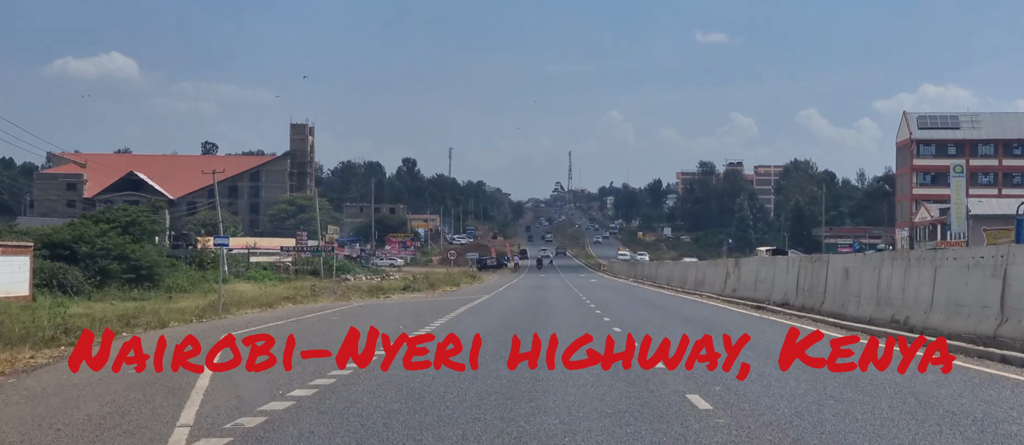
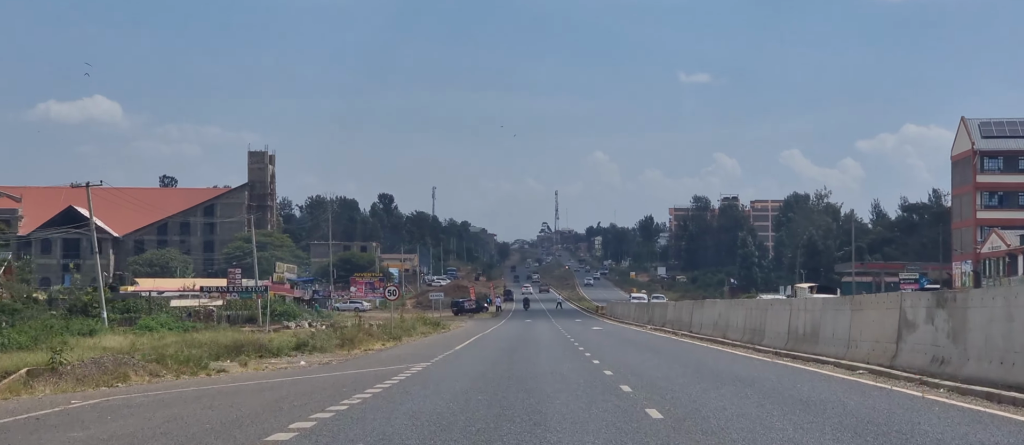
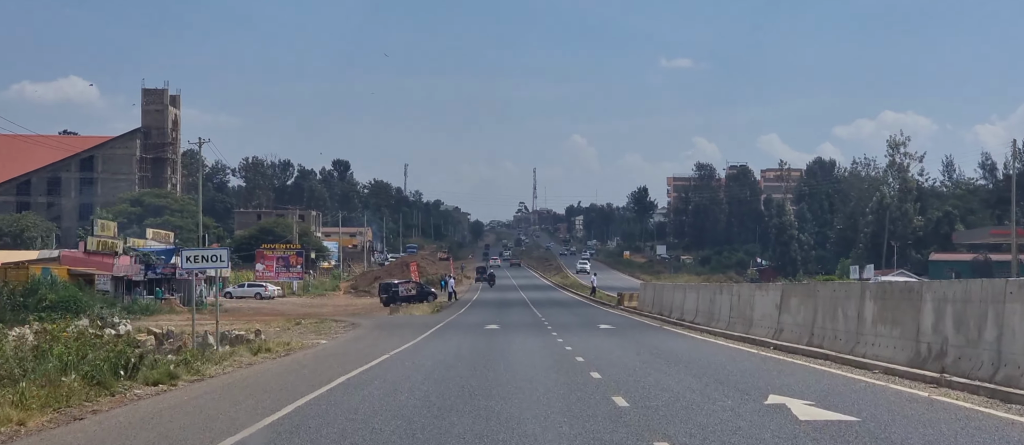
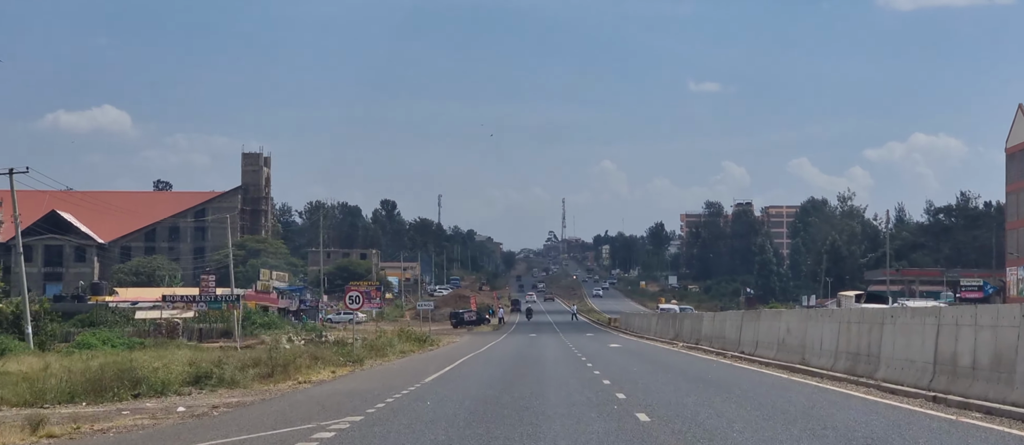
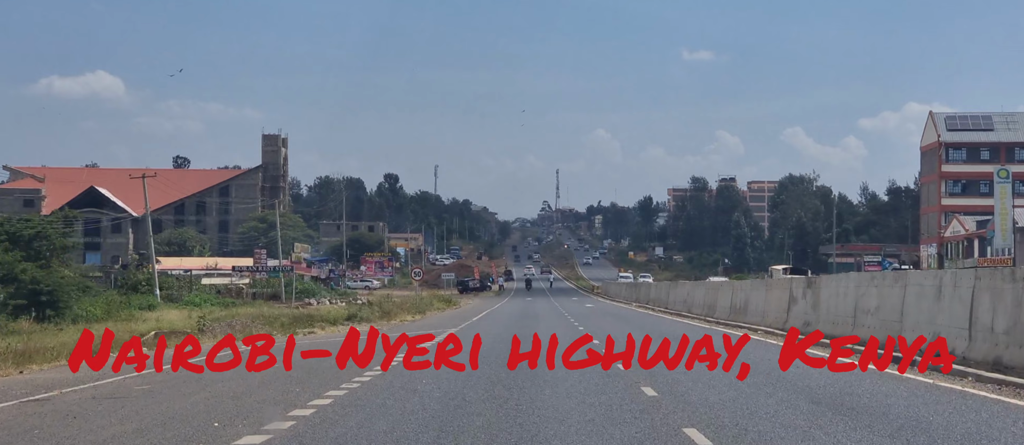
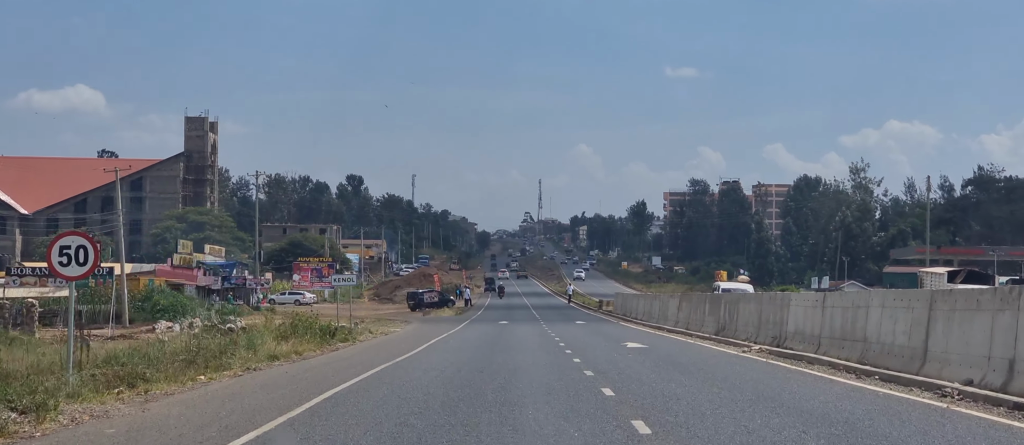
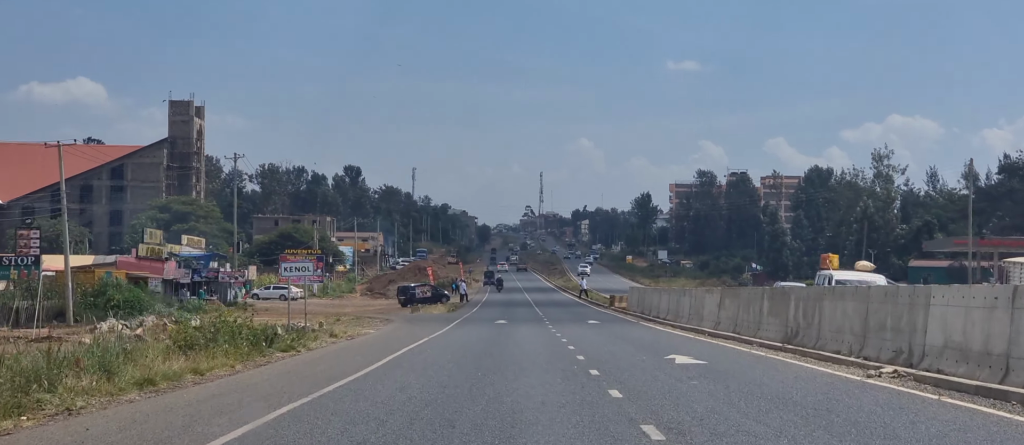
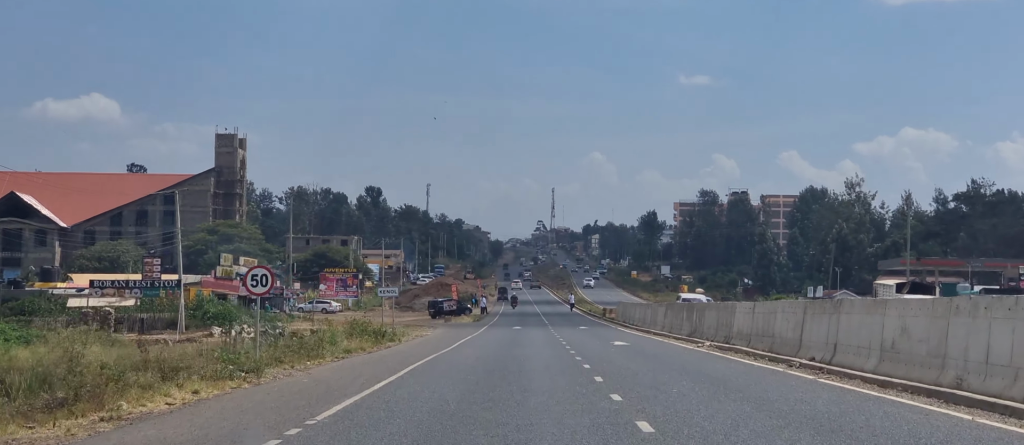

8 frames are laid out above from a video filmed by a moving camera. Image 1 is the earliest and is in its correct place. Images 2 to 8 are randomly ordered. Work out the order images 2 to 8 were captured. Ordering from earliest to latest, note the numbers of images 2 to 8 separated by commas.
5, 2, 4, 8, 6, 7, 3
